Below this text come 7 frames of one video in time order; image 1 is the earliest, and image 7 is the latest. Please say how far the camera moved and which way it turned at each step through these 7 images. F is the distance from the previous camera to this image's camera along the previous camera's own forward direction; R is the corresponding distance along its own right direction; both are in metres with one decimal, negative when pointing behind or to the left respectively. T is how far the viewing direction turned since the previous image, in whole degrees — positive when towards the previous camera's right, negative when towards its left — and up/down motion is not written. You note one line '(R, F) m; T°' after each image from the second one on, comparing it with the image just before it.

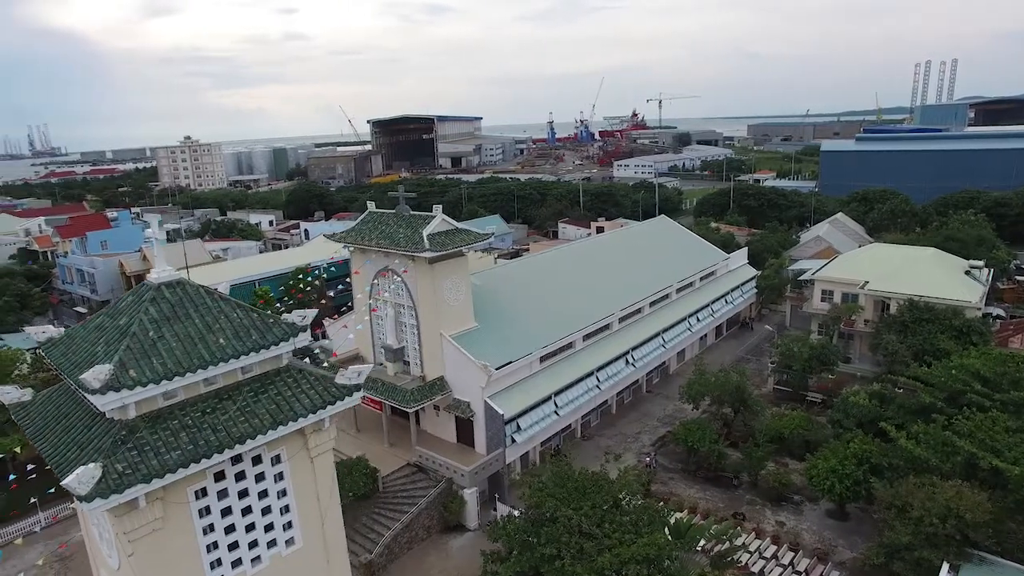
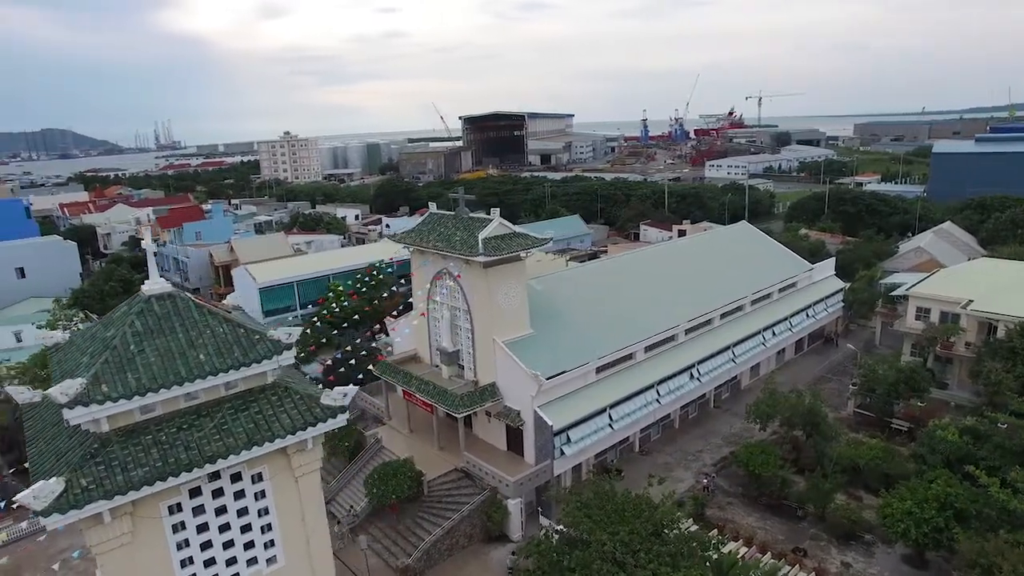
(+1.0, +0.5) m; -8°
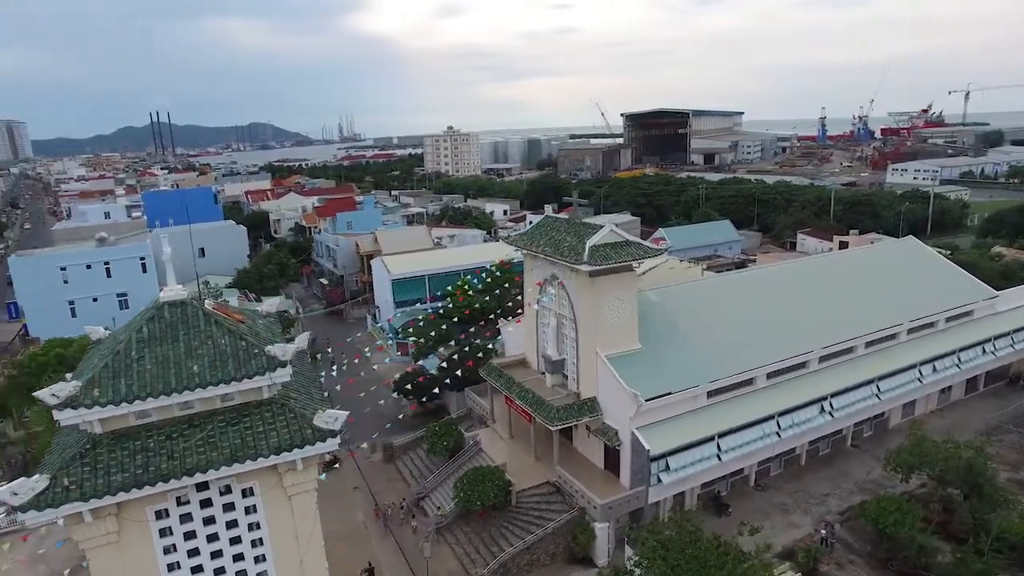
(+1.5, +0.8) m; -14°
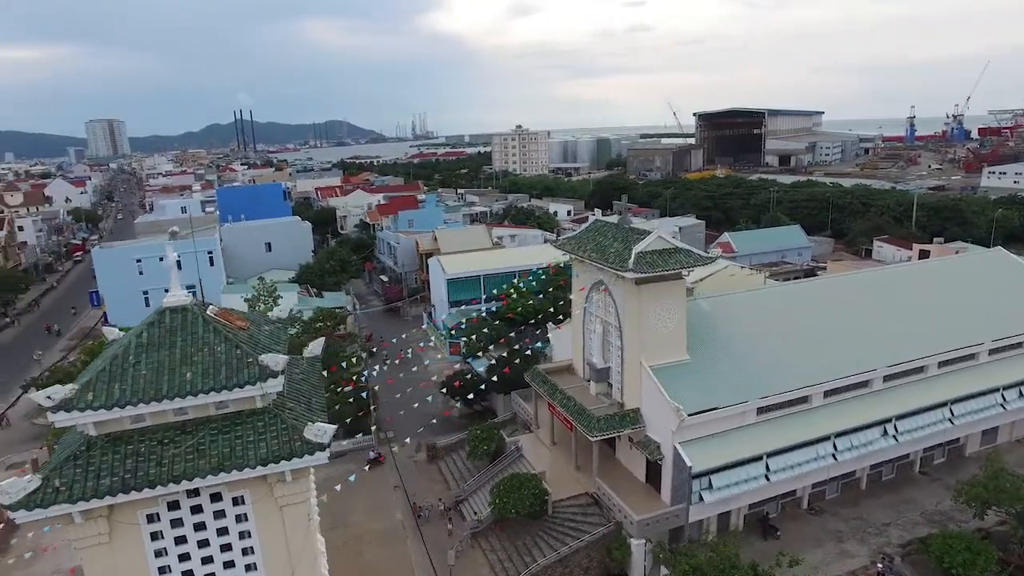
(+0.7, +0.3) m; -6°
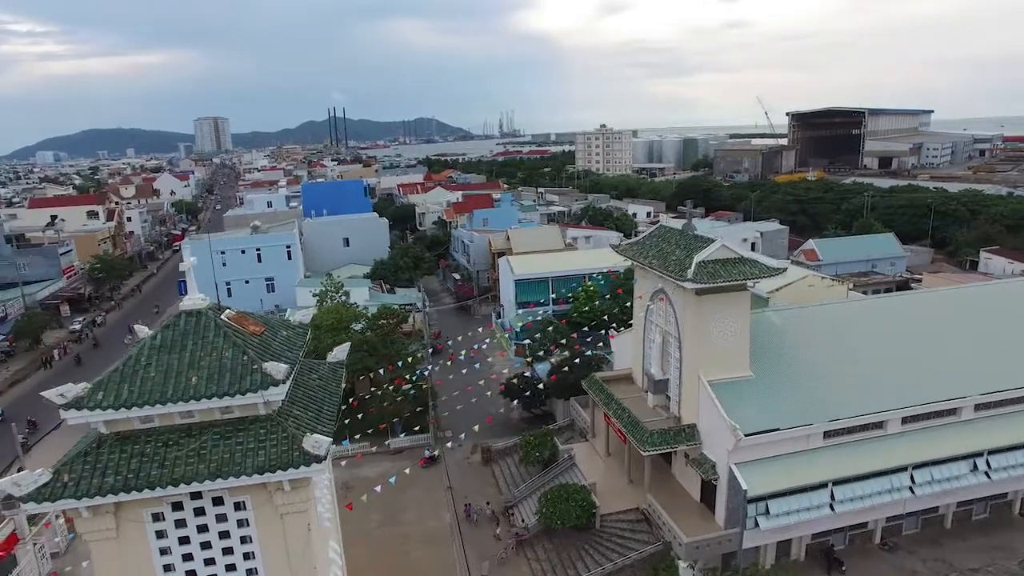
(+0.8, +0.3) m; -7°
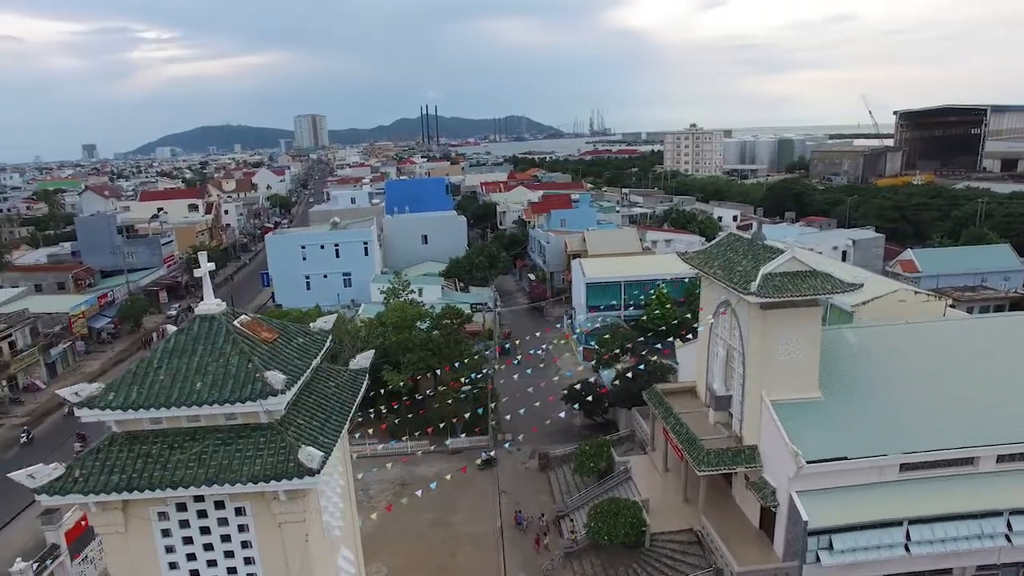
(+0.8, +0.3) m; -8°
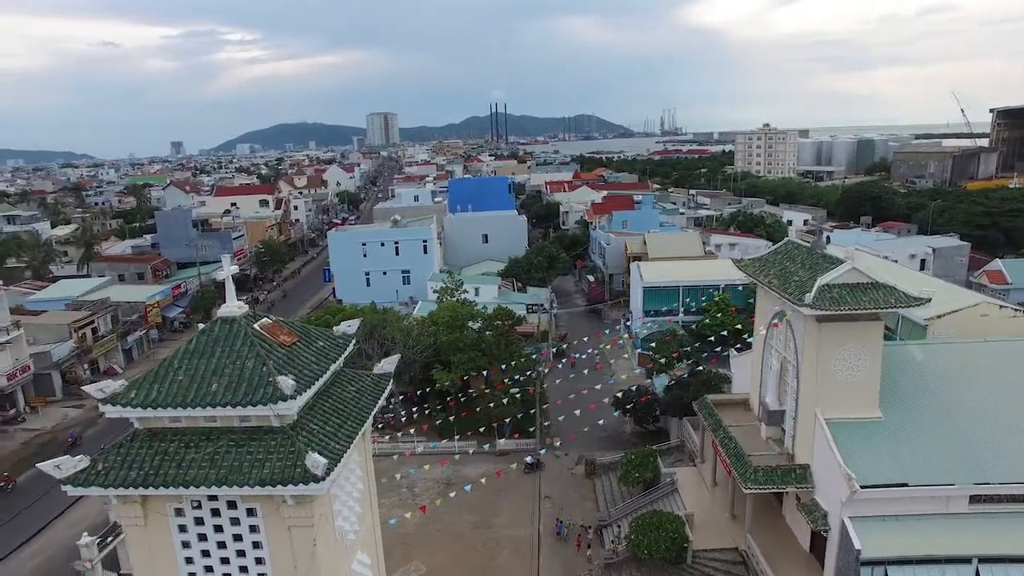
(+0.6, +0.2) m; -6°
